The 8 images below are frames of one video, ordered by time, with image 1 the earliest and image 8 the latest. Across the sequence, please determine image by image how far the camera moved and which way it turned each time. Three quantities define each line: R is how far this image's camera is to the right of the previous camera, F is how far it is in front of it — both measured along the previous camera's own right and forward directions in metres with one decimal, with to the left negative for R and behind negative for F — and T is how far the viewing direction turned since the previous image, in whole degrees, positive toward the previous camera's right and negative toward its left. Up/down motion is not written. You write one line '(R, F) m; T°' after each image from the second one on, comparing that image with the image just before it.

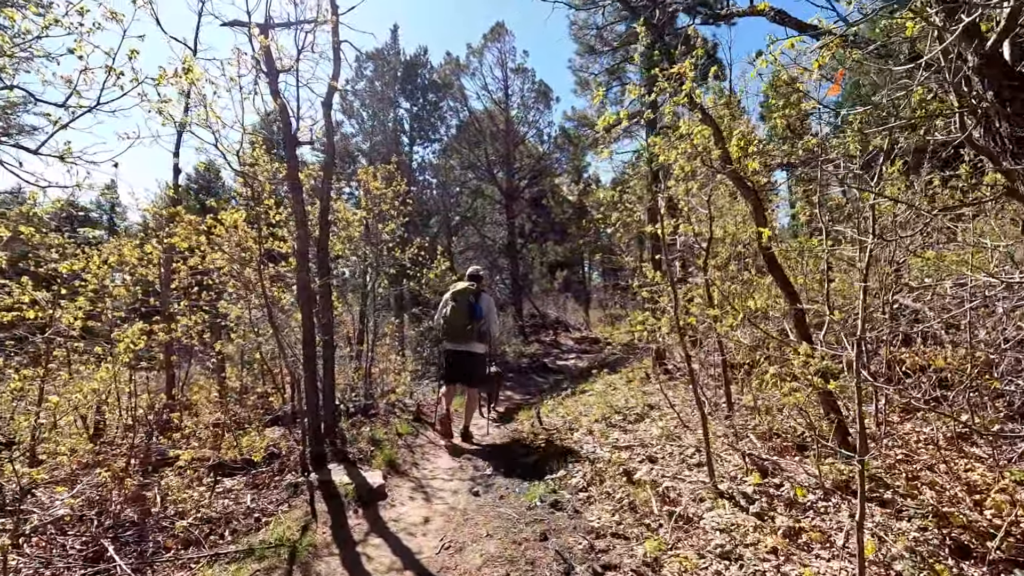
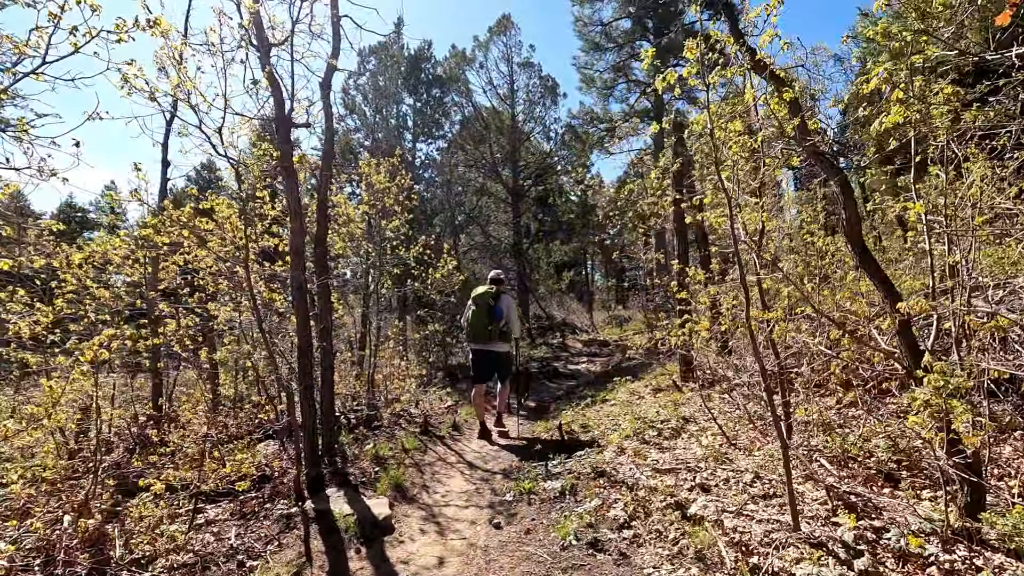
(-0.2, +0.7) m; 0°
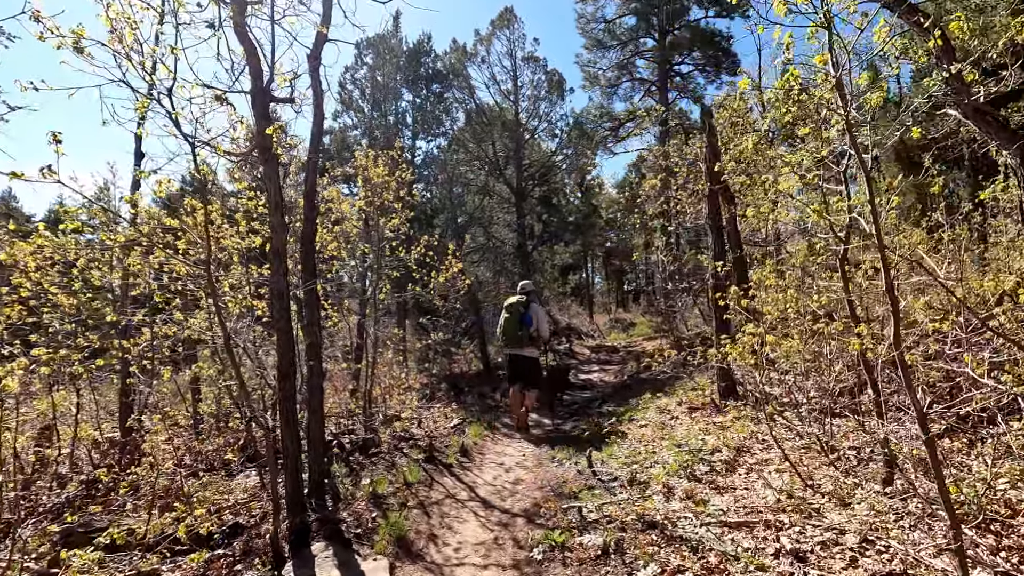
(-0.2, +0.9) m; 0°
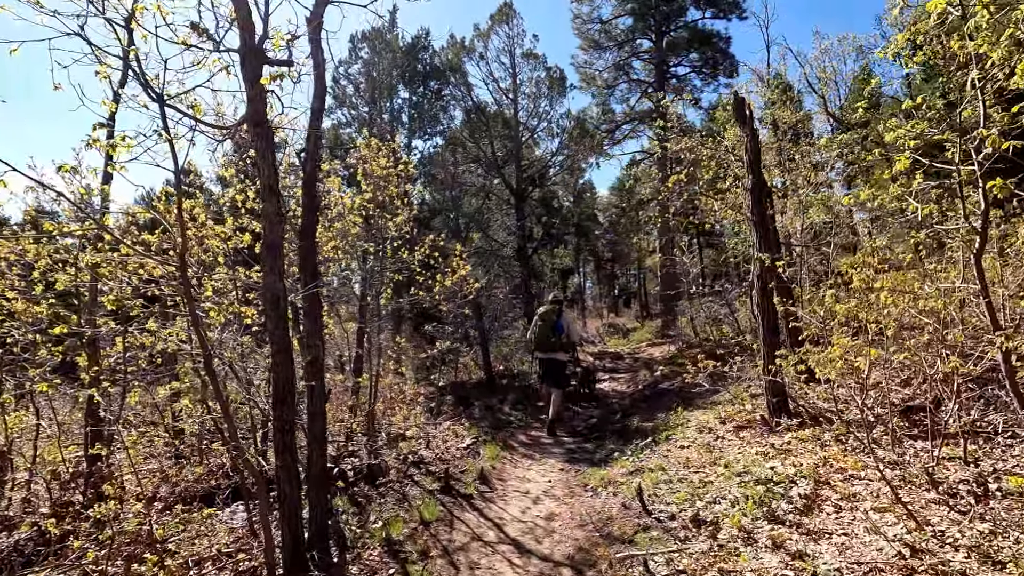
(-0.4, +0.8) m; +1°
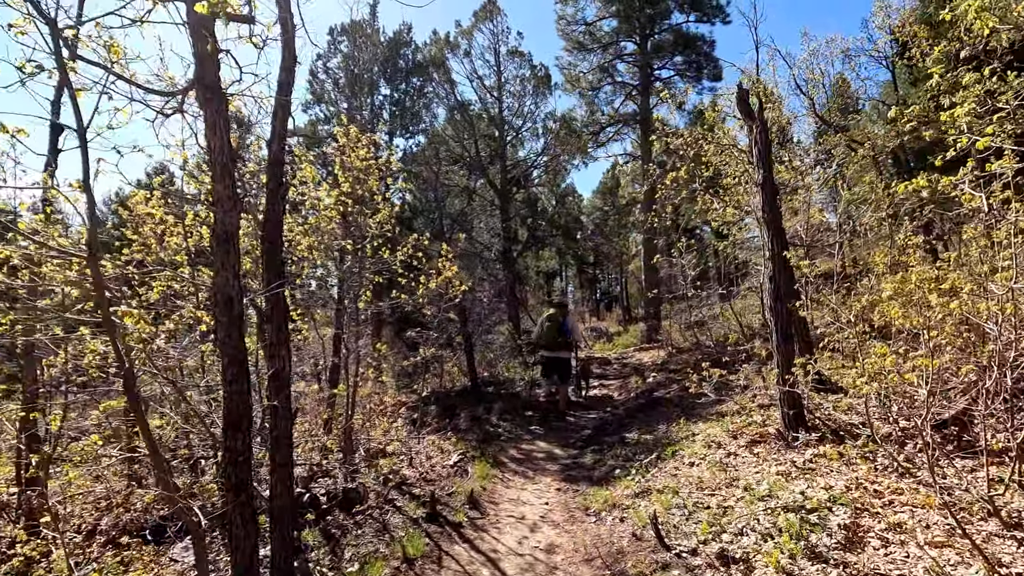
(-0.1, +0.6) m; +2°
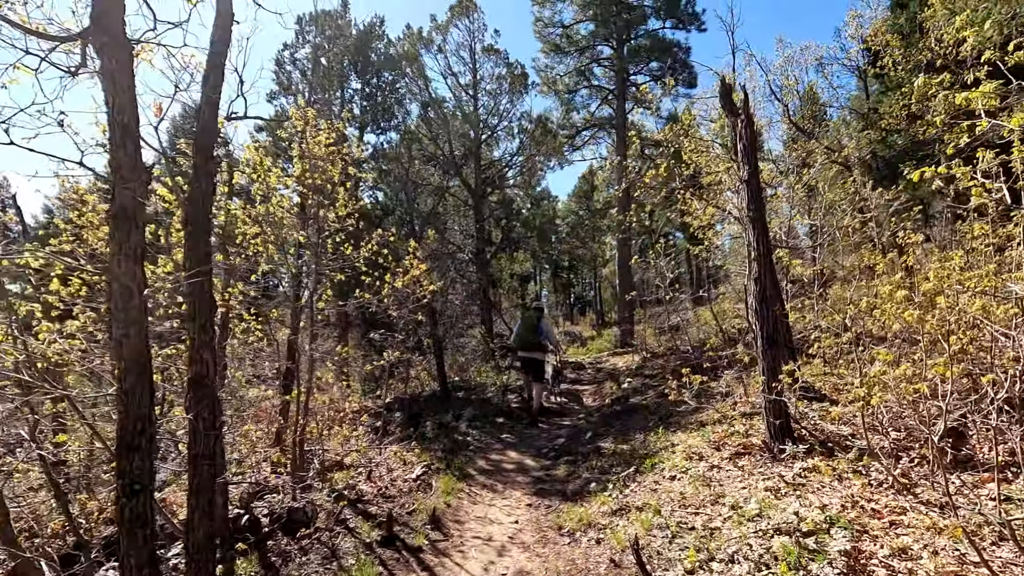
(0.0, +0.5) m; +3°
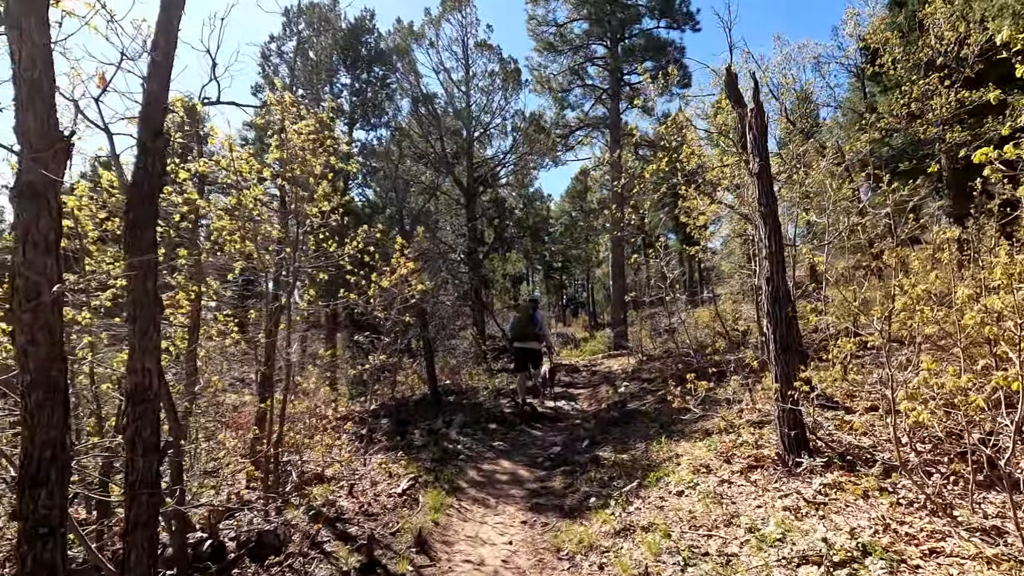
(0.0, +0.4) m; +1°
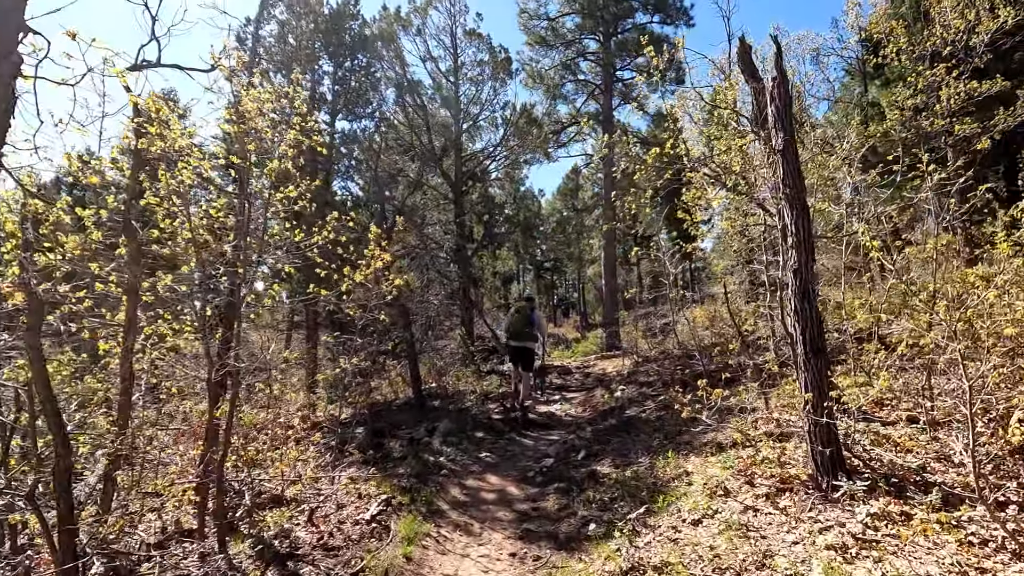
(0.0, +0.8) m; +1°
